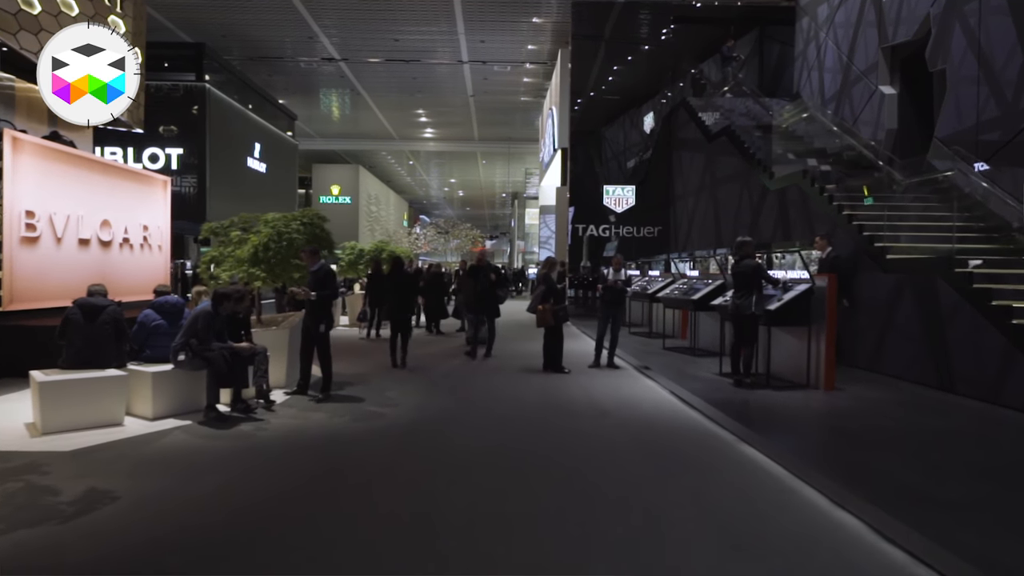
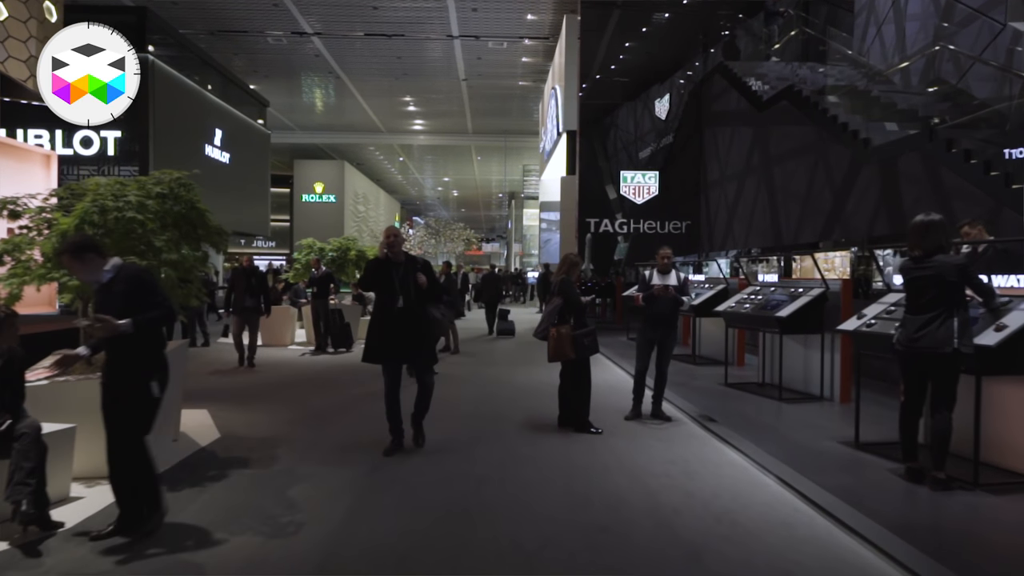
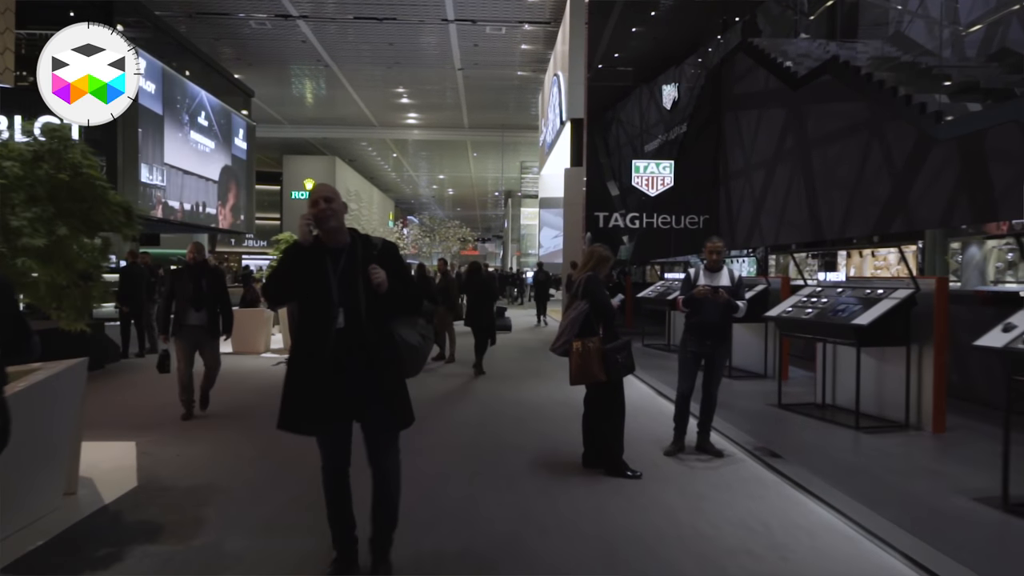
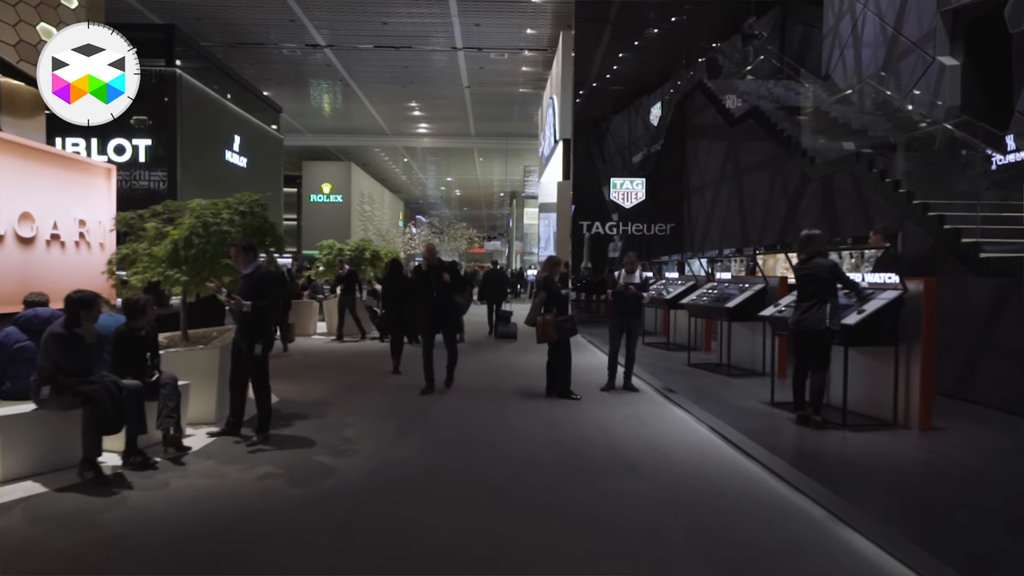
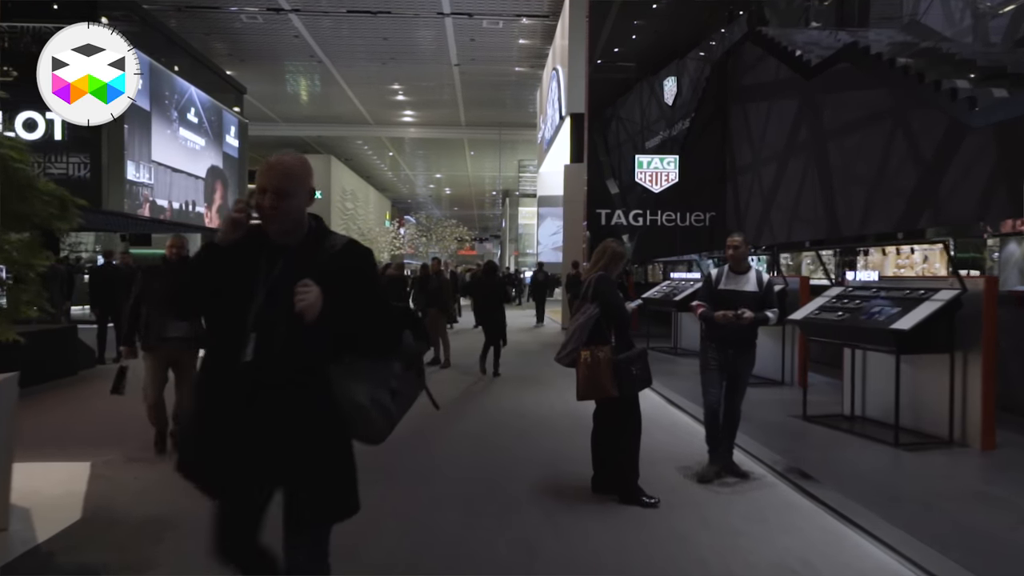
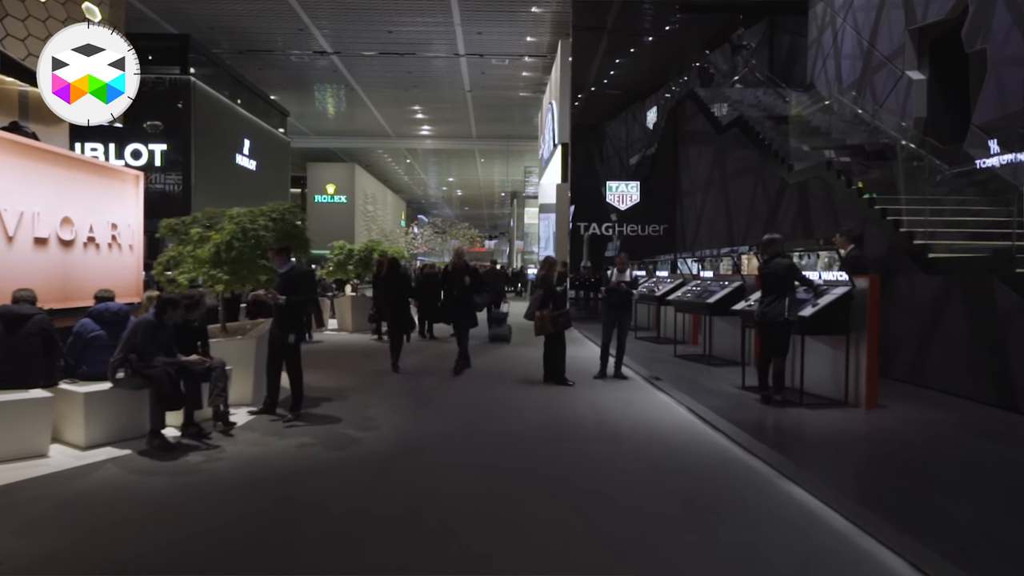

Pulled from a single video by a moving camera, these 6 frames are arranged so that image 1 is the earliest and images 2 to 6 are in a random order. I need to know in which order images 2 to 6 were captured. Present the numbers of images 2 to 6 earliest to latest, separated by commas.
6, 4, 2, 3, 5
